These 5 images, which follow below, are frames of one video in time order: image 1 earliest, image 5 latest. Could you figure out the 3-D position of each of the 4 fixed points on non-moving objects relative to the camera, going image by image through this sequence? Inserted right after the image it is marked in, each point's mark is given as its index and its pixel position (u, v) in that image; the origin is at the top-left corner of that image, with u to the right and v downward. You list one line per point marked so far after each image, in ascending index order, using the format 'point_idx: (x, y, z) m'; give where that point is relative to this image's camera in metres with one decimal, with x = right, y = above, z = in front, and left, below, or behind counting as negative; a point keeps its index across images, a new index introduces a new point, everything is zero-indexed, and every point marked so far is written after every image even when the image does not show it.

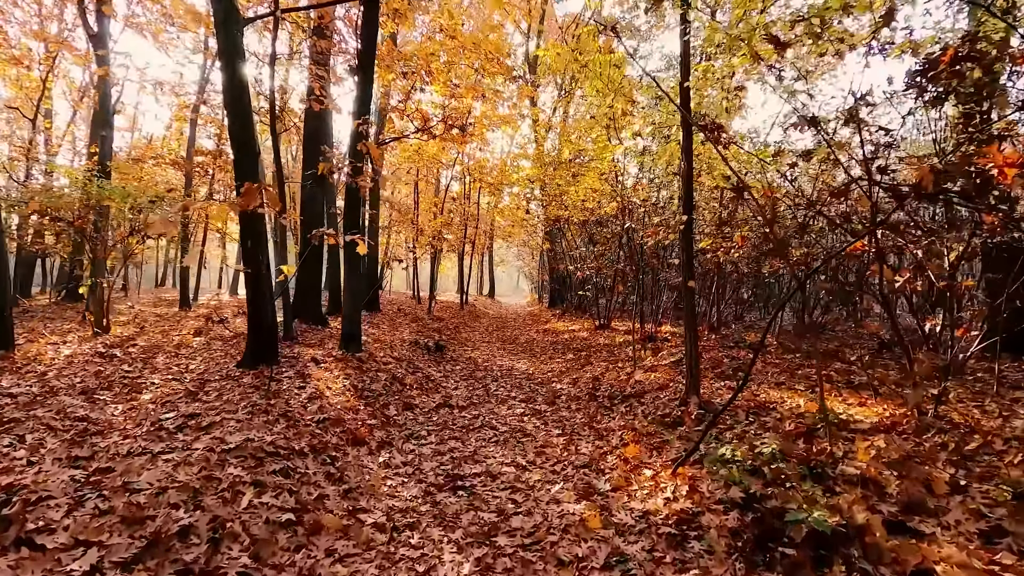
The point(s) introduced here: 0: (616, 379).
0: (+1.8, -1.6, +9.0) m
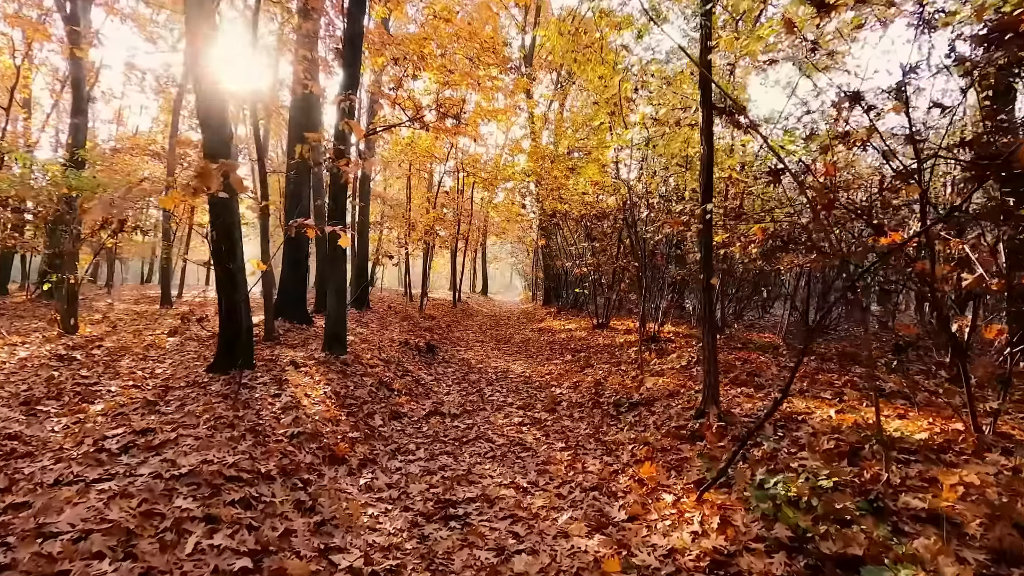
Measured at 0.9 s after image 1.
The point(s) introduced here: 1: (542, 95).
0: (+1.8, -1.6, +8.4) m
1: (+1.1, +7.2, +19.4) m
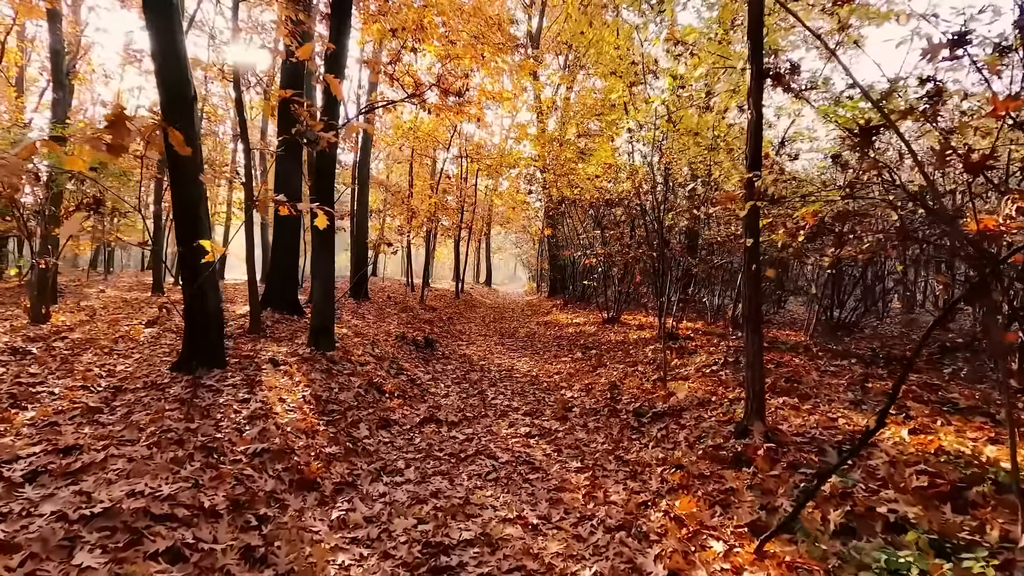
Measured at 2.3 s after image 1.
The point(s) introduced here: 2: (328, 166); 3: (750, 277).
0: (+1.9, -1.5, +7.5) m
1: (+1.3, +7.5, +18.3) m
2: (-2.9, +1.9, +8.3) m
3: (+2.3, +0.1, +5.0) m
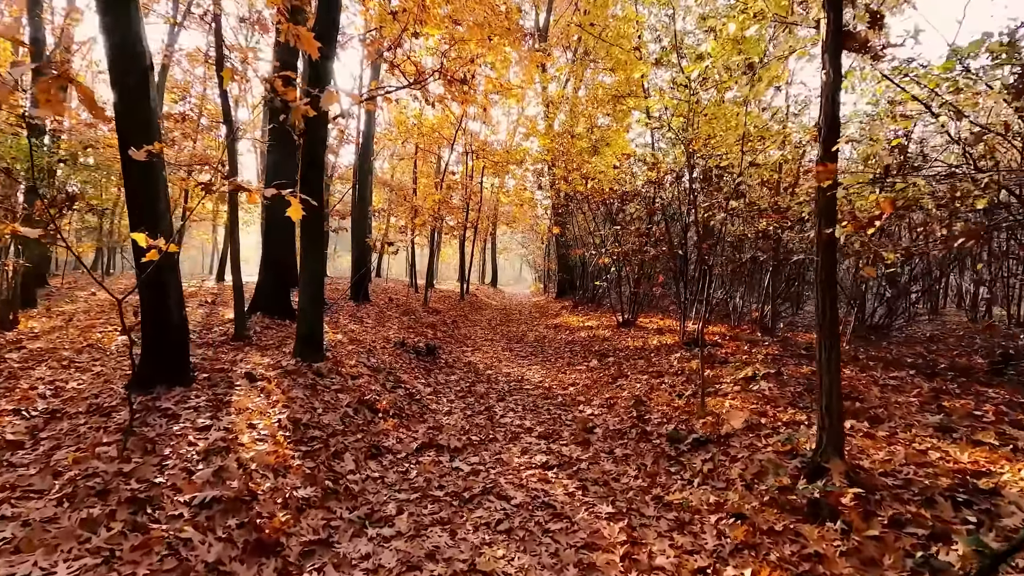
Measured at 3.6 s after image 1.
0: (+2.0, -1.5, +6.5) m
1: (+1.6, +7.4, +17.4) m
2: (-2.8, +1.9, +7.4) m
3: (+2.4, +0.1, +4.1) m
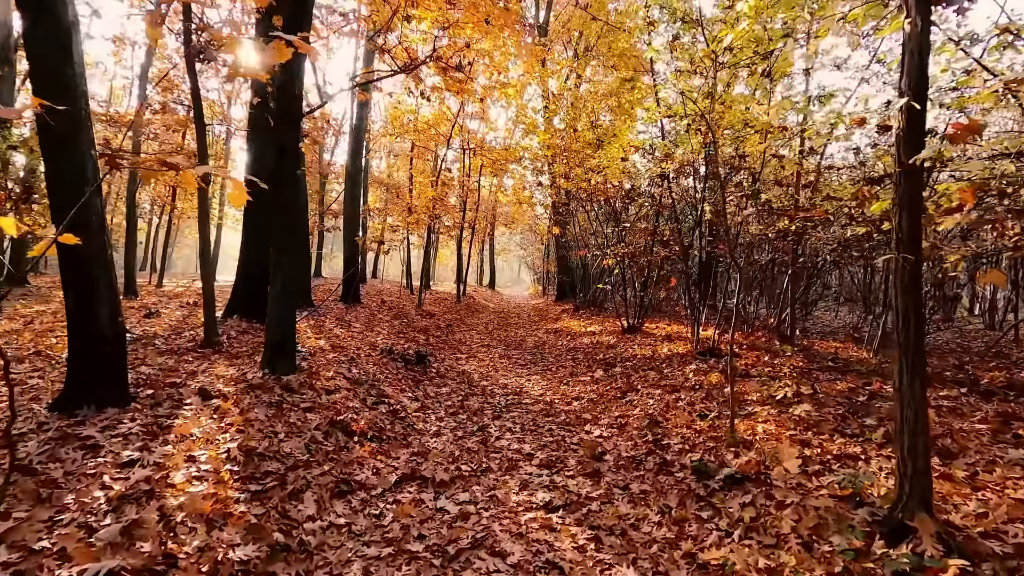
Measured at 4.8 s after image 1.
0: (+2.0, -1.5, +5.7) m
1: (+1.5, +7.3, +16.6) m
2: (-2.8, +1.9, +6.5) m
3: (+2.4, 0.0, +3.2) m
